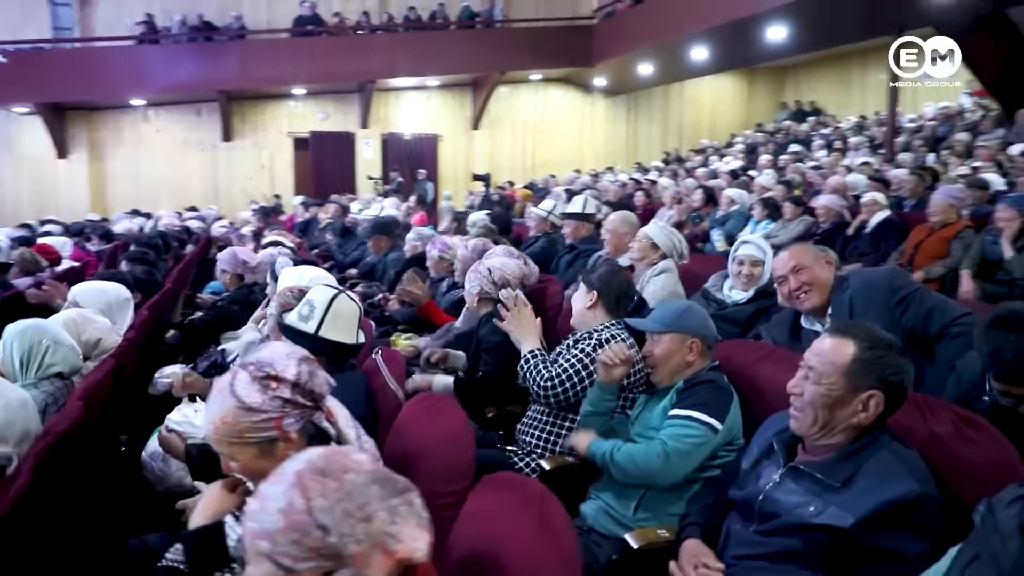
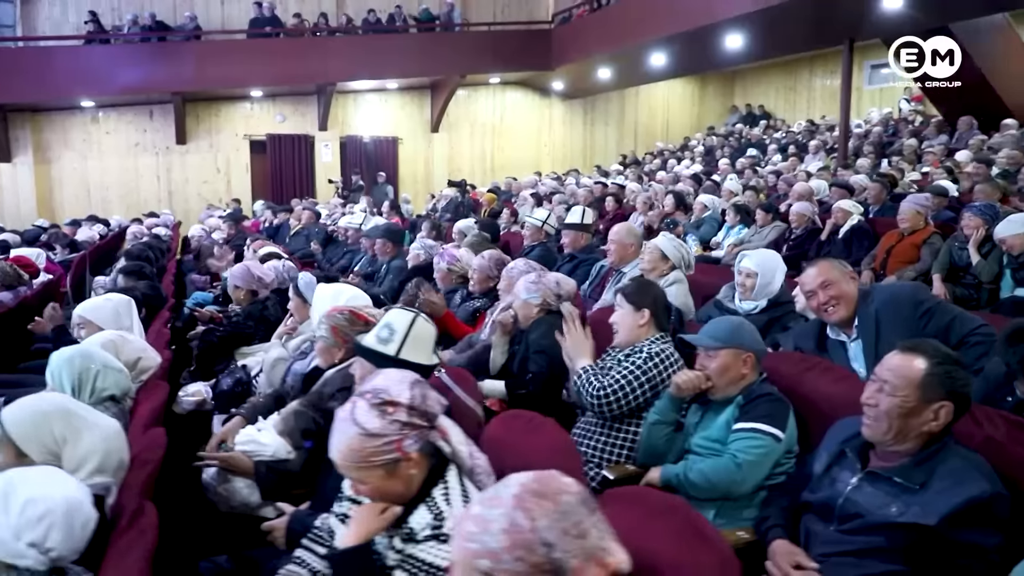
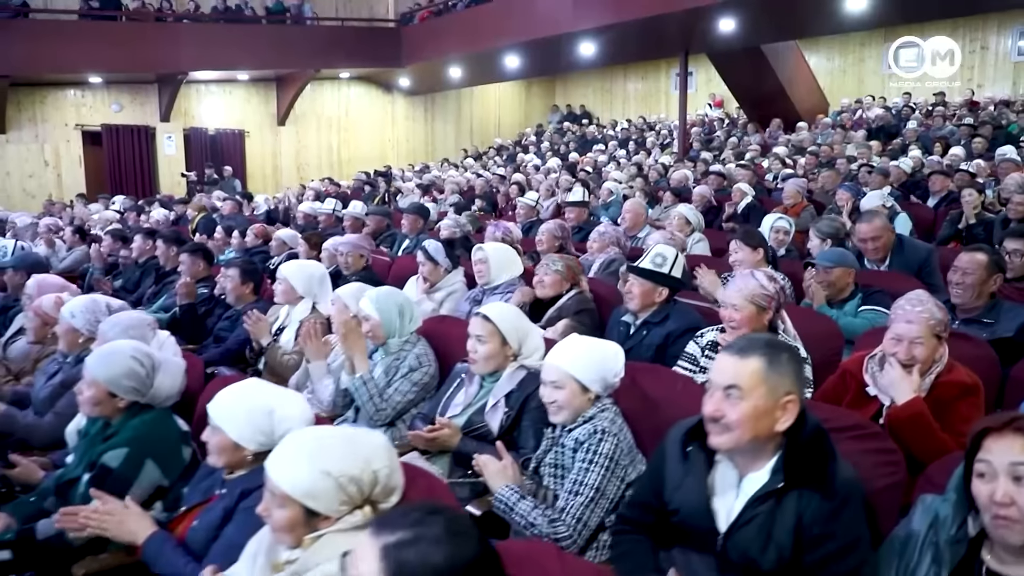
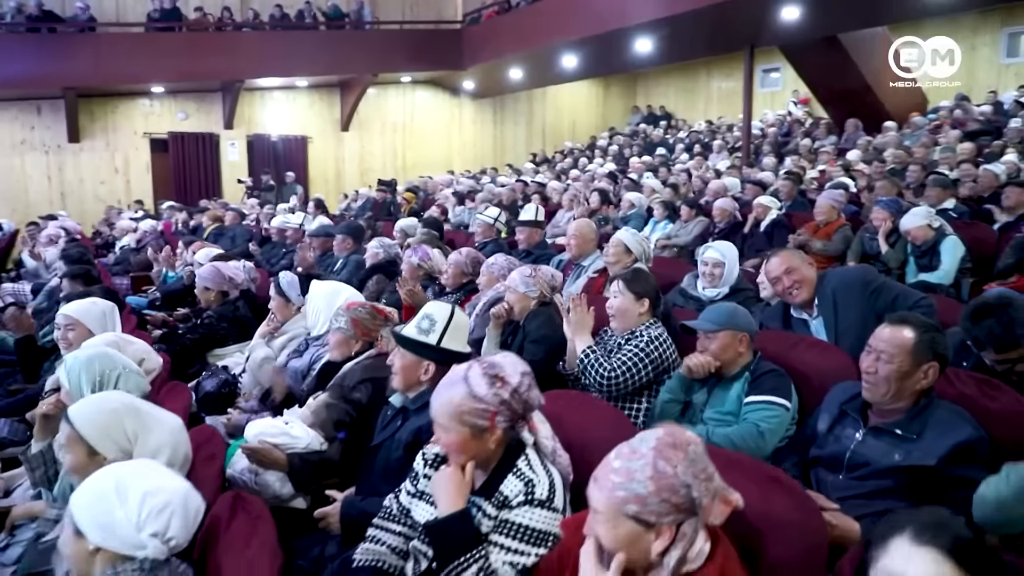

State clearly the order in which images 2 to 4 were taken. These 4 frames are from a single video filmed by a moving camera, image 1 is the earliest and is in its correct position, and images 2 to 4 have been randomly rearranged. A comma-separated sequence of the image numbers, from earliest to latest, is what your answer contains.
2, 4, 3
